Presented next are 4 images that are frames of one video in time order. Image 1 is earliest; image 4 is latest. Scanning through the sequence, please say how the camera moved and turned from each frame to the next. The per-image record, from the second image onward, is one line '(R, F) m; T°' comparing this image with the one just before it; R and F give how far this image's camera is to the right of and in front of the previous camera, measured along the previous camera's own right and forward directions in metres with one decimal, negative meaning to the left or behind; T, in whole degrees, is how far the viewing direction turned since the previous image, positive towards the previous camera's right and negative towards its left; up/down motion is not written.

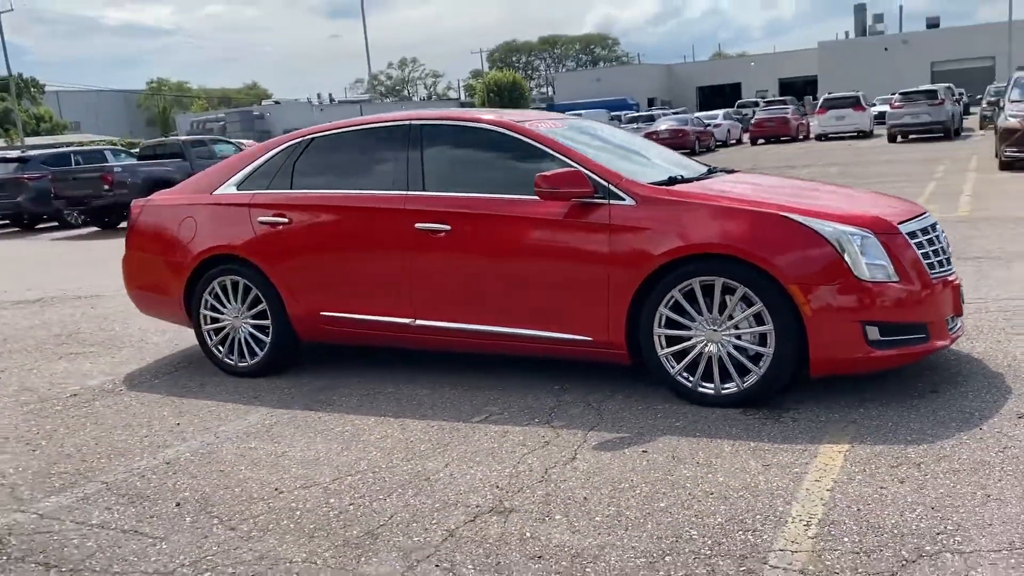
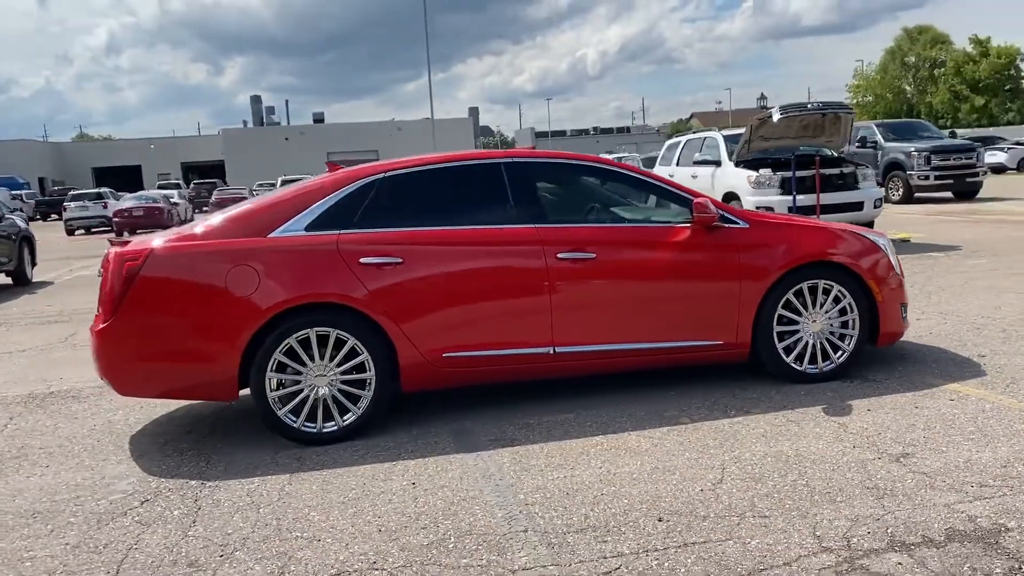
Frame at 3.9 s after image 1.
(-4.0, +1.2) m; +39°
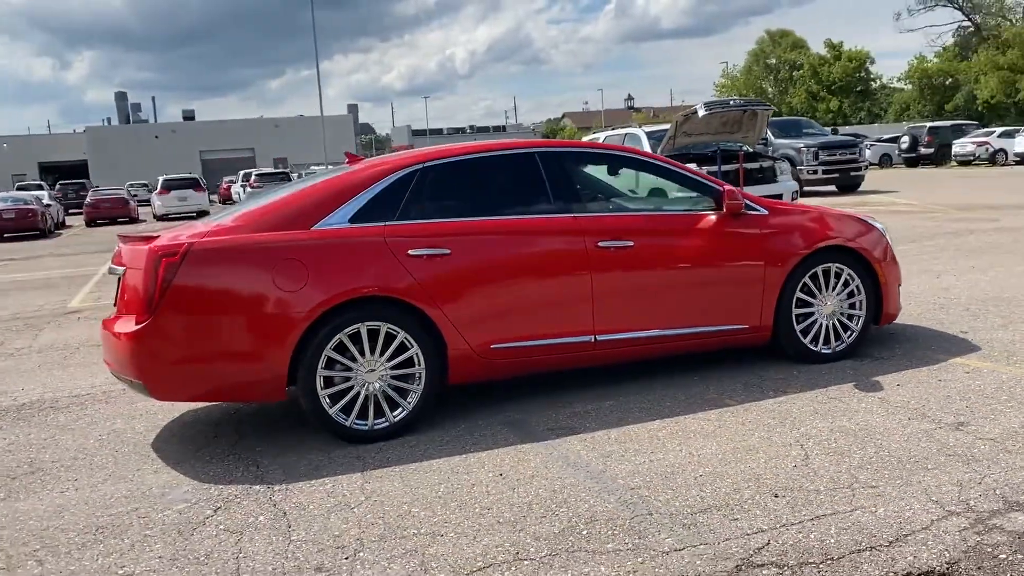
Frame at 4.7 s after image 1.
(-1.0, +0.1) m; +8°
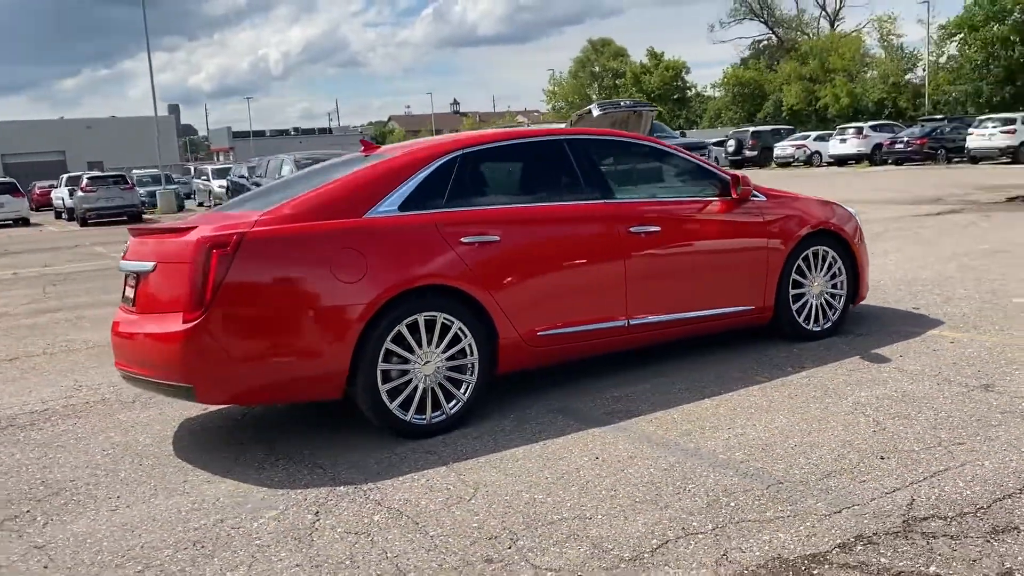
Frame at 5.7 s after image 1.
(-1.2, +0.2) m; +11°
